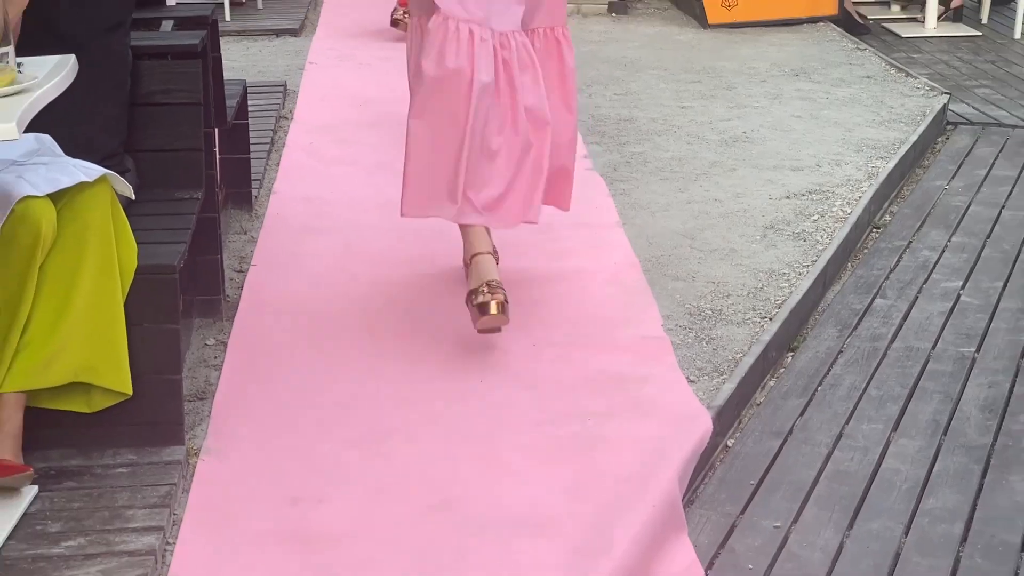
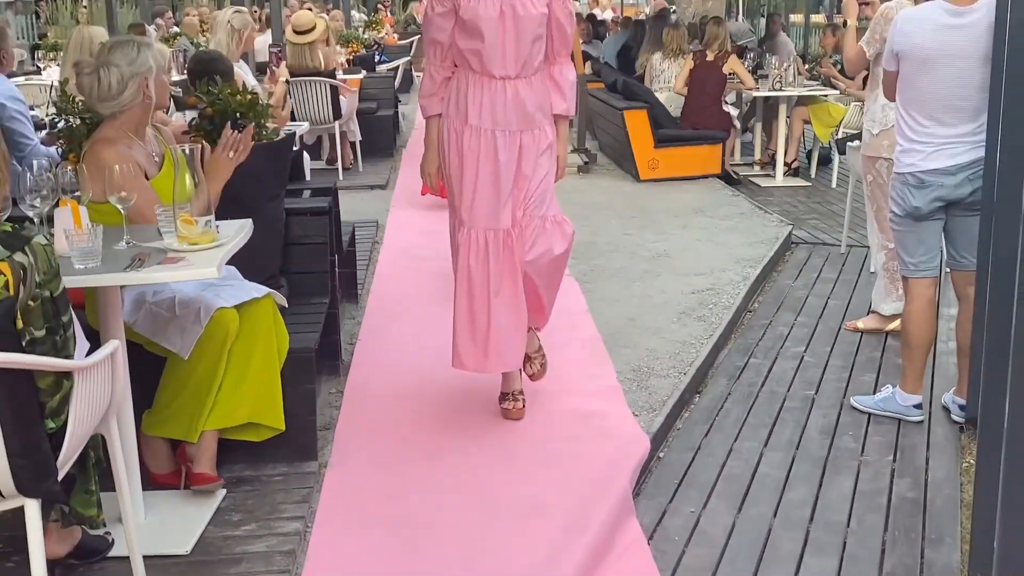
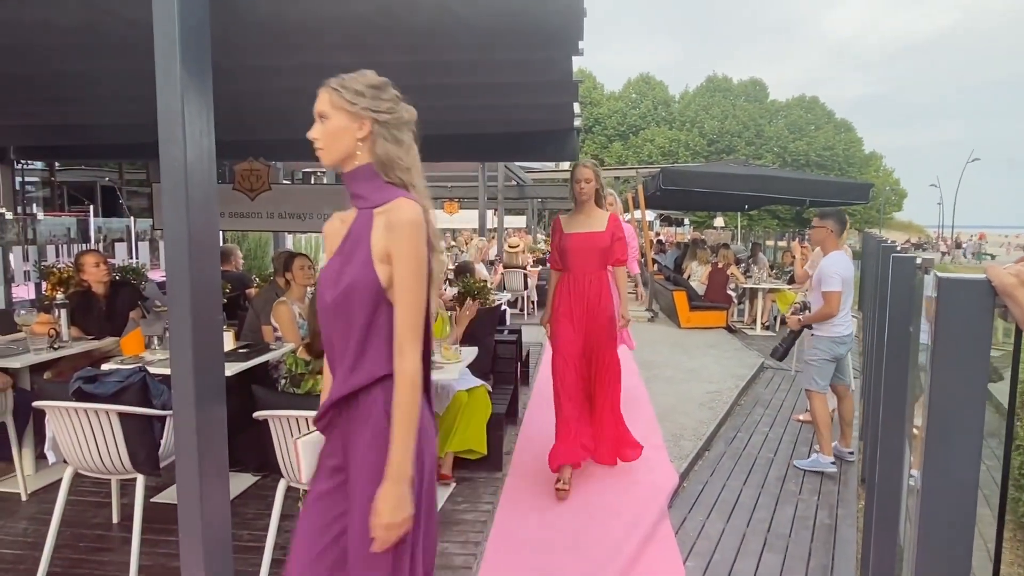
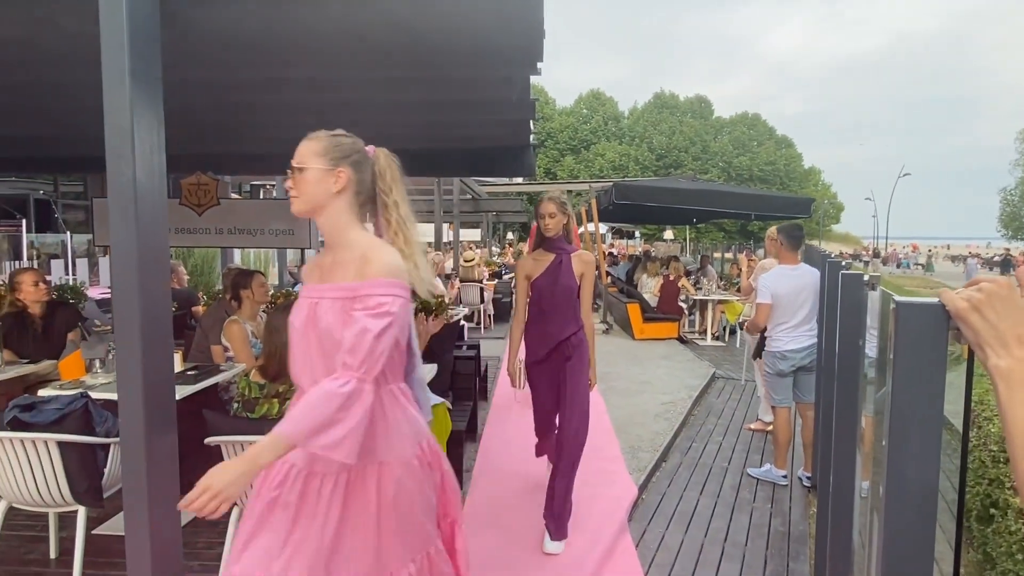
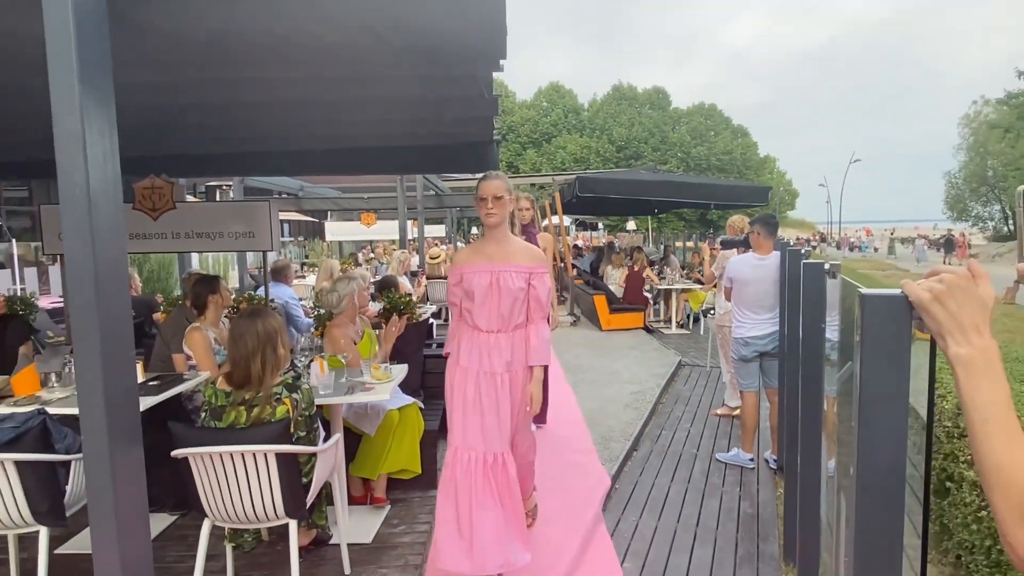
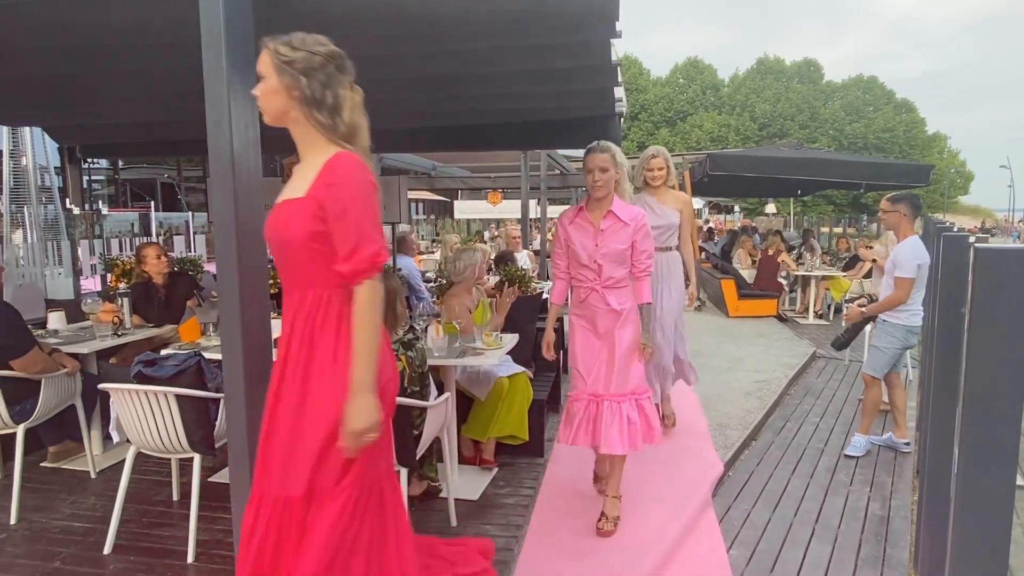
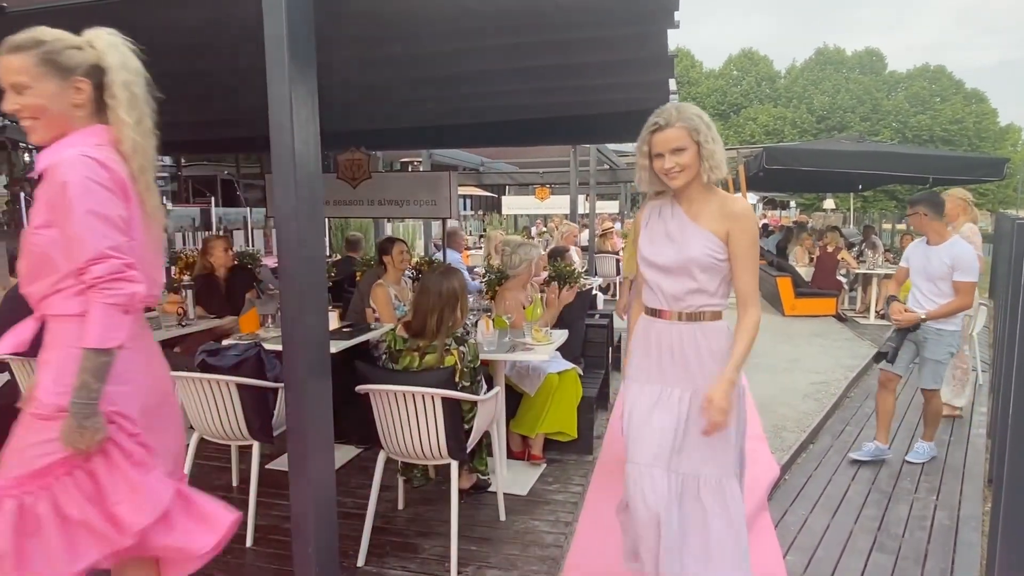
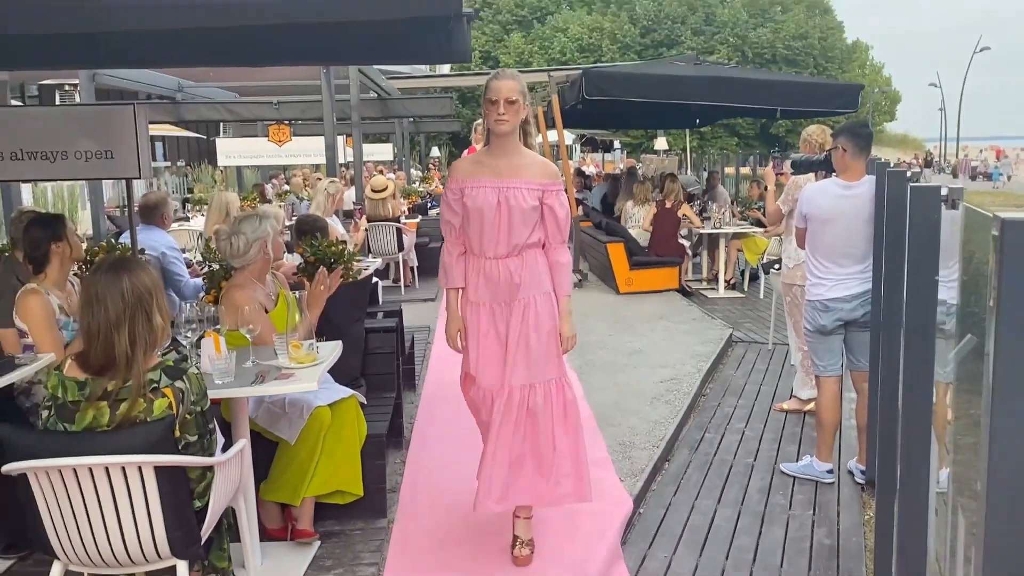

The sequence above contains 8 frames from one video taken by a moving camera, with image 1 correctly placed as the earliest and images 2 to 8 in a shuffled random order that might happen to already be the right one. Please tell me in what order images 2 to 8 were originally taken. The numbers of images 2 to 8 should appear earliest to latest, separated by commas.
2, 8, 5, 4, 3, 6, 7
